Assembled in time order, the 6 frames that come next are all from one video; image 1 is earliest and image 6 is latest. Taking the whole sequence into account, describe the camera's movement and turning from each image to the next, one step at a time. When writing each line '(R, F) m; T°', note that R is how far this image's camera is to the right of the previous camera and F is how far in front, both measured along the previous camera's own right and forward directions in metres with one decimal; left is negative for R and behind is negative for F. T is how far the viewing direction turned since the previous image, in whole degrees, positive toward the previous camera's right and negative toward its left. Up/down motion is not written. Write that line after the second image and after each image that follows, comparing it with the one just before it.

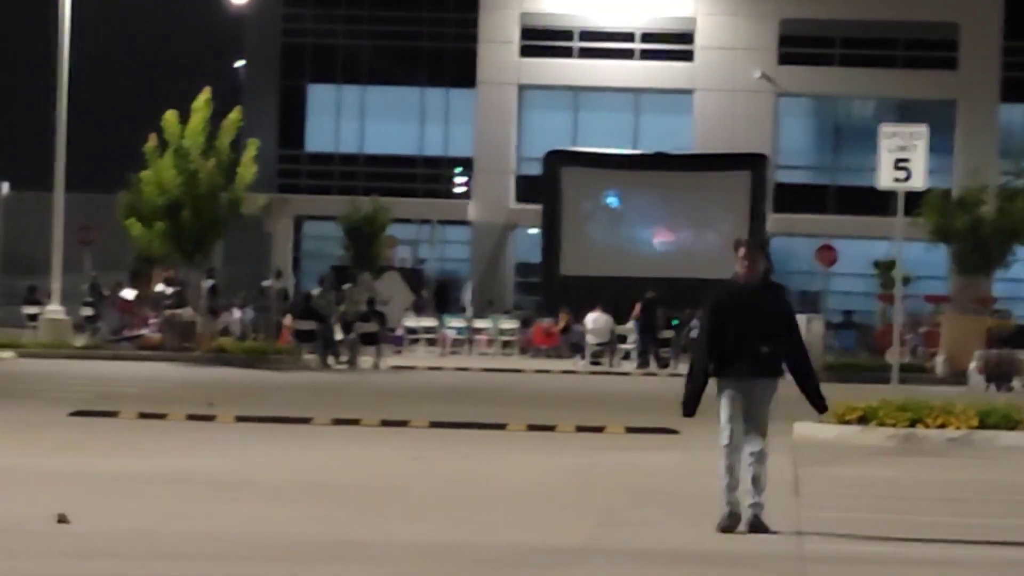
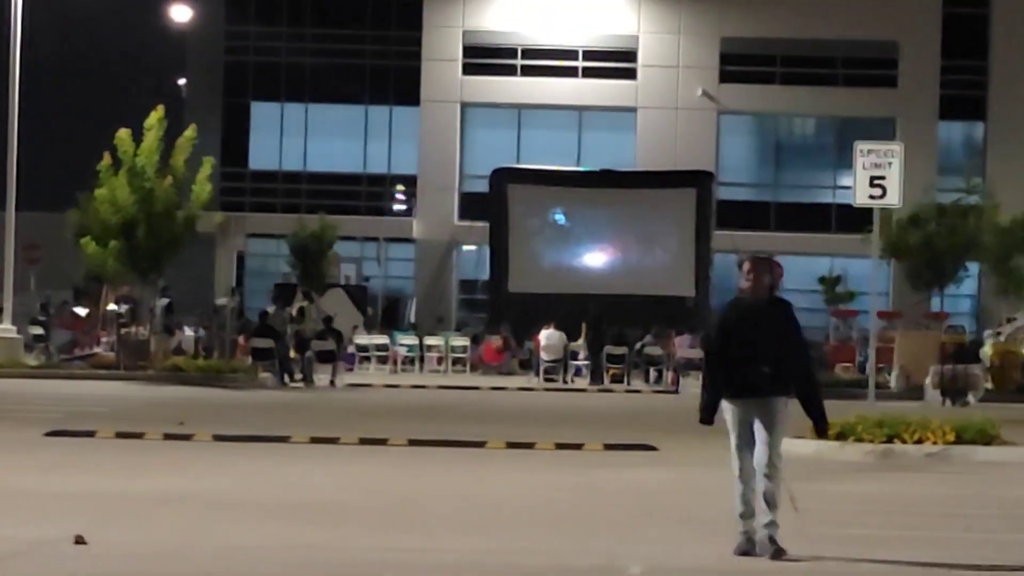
(-0.2, 0.0) m; +2°
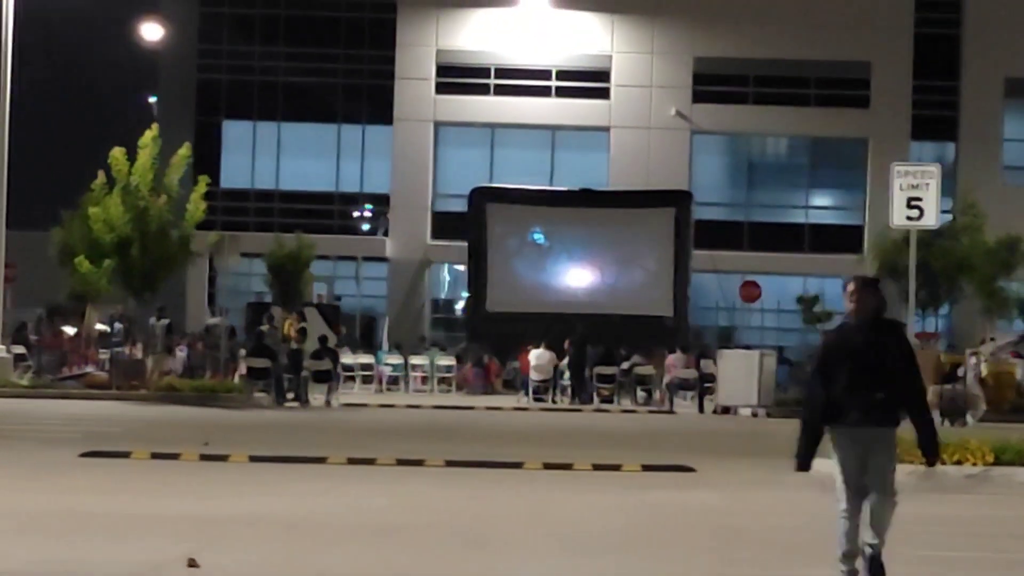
(-0.4, 0.0) m; +1°
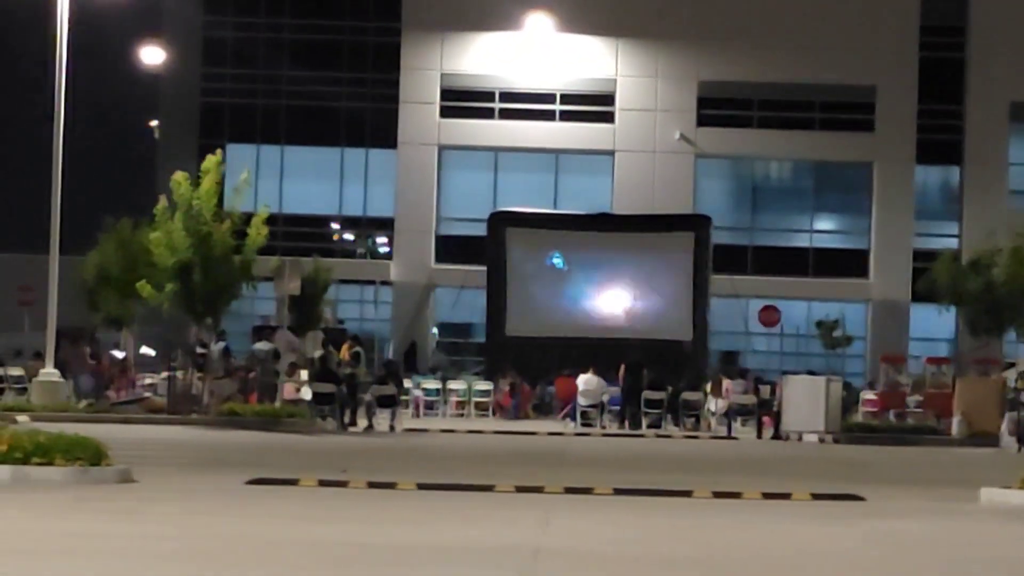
(-0.9, 0.0) m; 0°
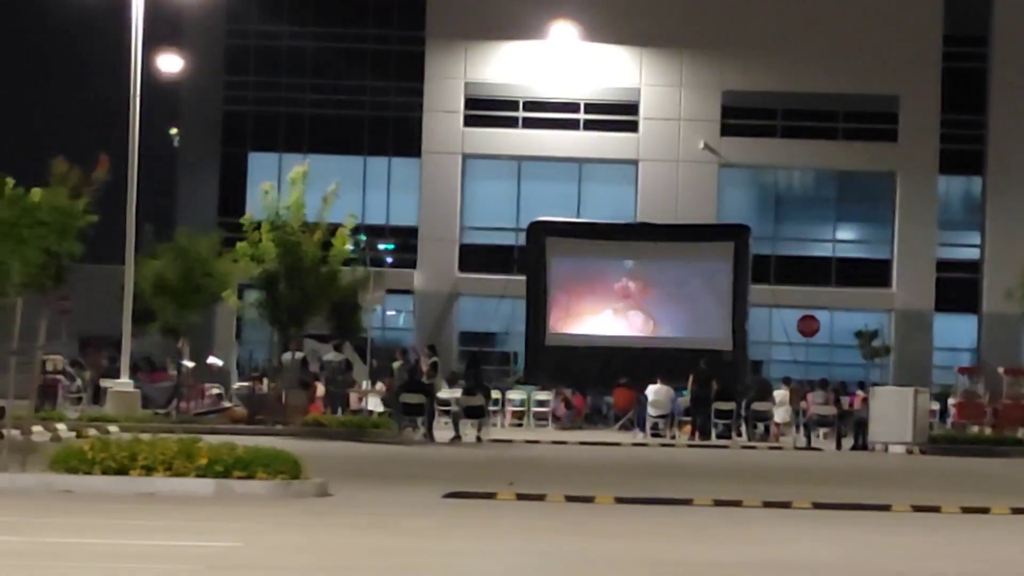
(-0.9, 0.0) m; 0°
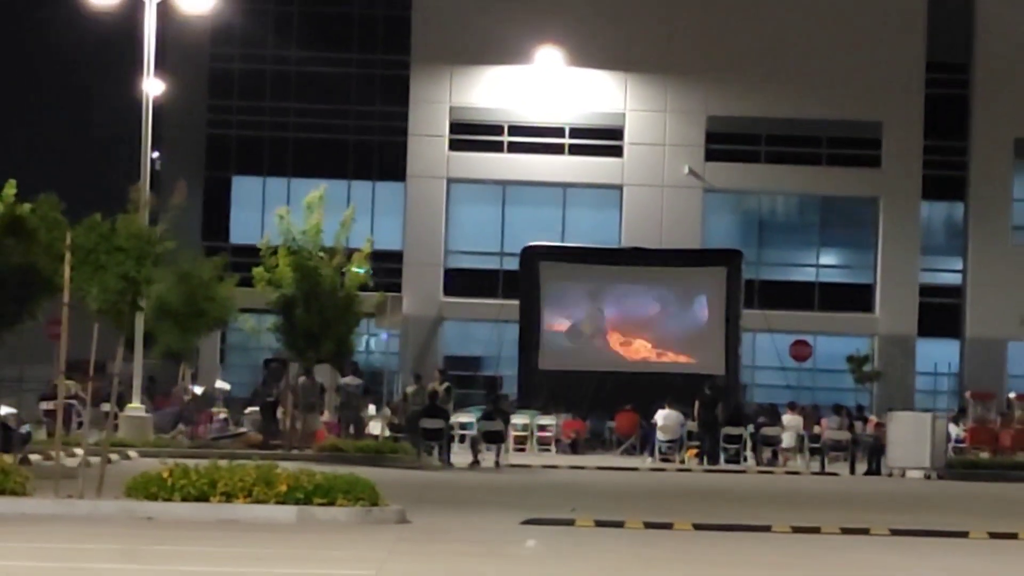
(-0.5, 0.0) m; +1°
